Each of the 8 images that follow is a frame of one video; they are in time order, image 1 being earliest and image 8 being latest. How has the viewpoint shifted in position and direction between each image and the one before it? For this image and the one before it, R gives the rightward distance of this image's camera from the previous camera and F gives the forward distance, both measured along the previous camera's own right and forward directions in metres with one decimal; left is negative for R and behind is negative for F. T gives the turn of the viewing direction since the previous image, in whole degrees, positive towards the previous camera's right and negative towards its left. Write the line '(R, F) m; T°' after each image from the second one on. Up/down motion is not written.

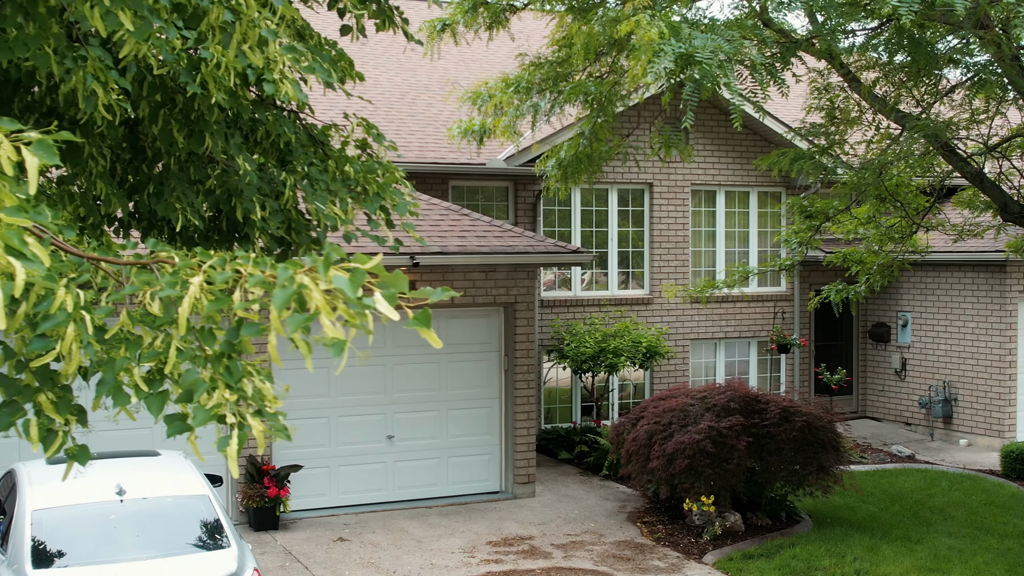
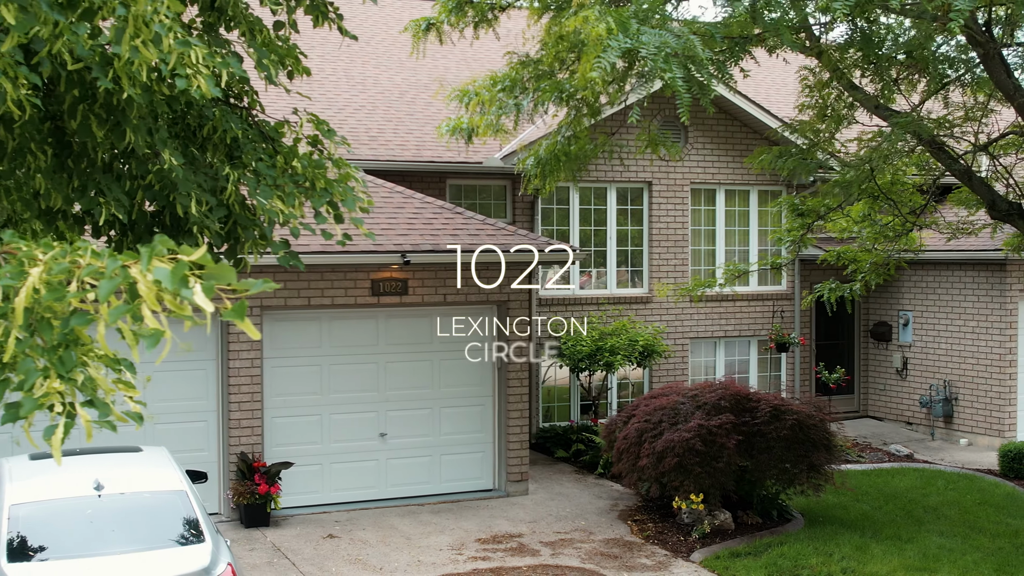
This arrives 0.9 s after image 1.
(+0.2, 0.0) m; -1°
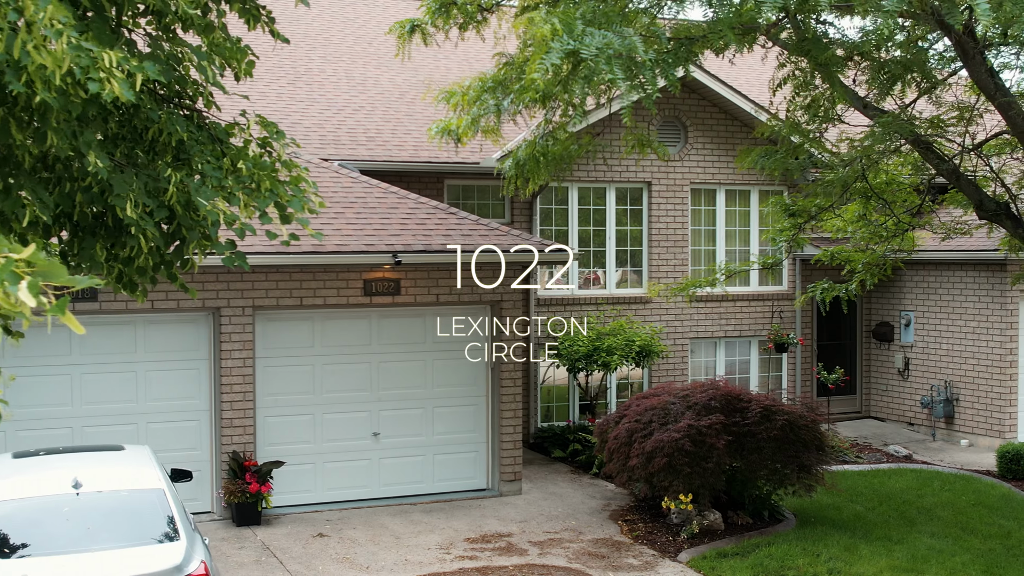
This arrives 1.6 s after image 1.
(+0.2, 0.0) m; -1°
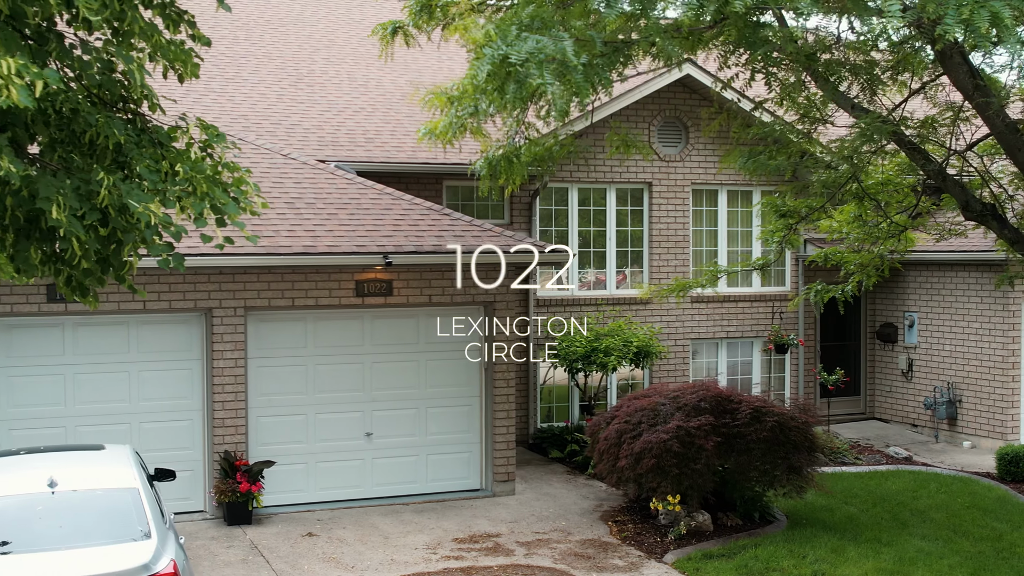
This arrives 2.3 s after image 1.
(+0.3, 0.0) m; -1°
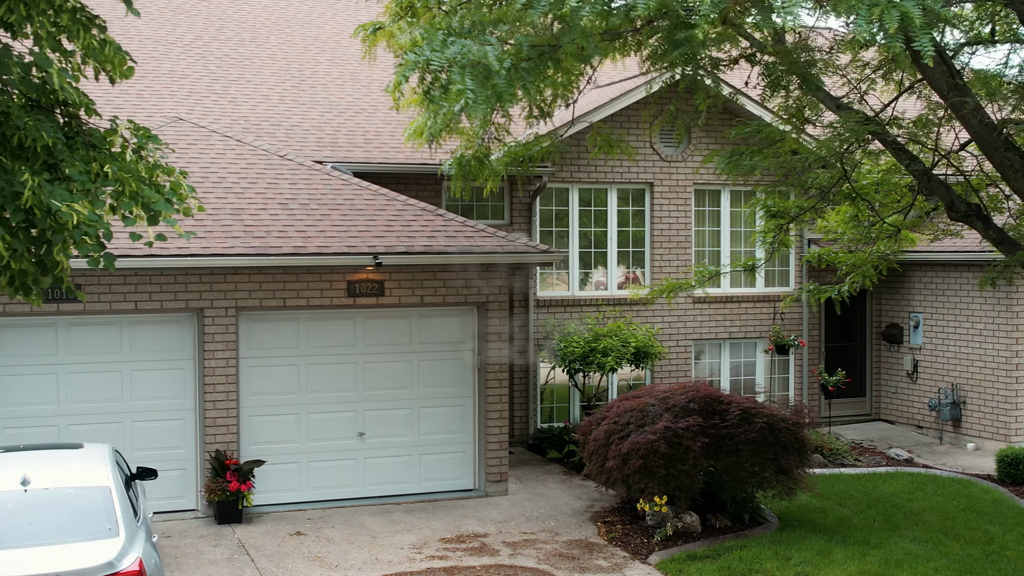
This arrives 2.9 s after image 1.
(+0.3, 0.0) m; -1°
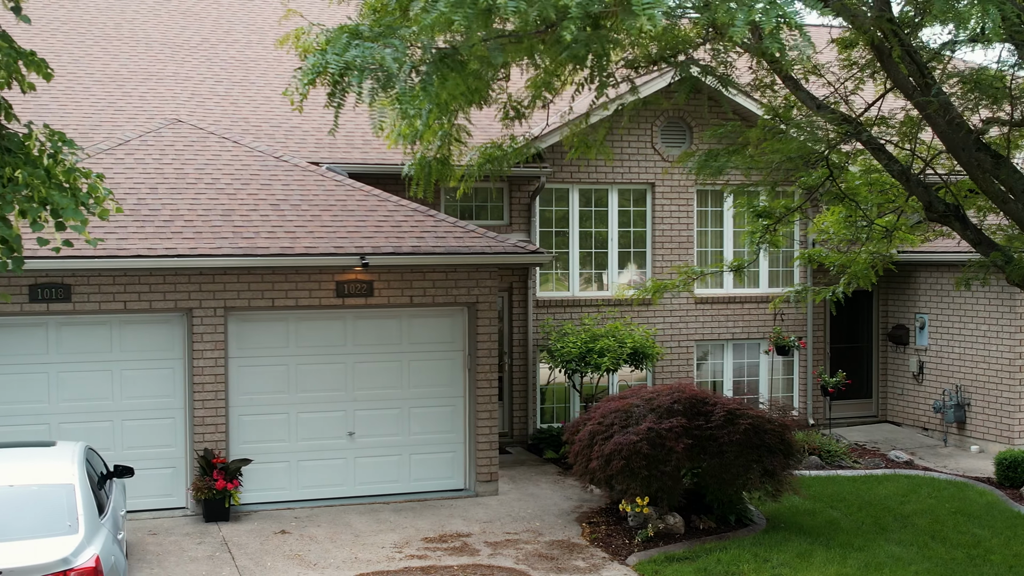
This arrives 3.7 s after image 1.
(+0.4, 0.0) m; -1°
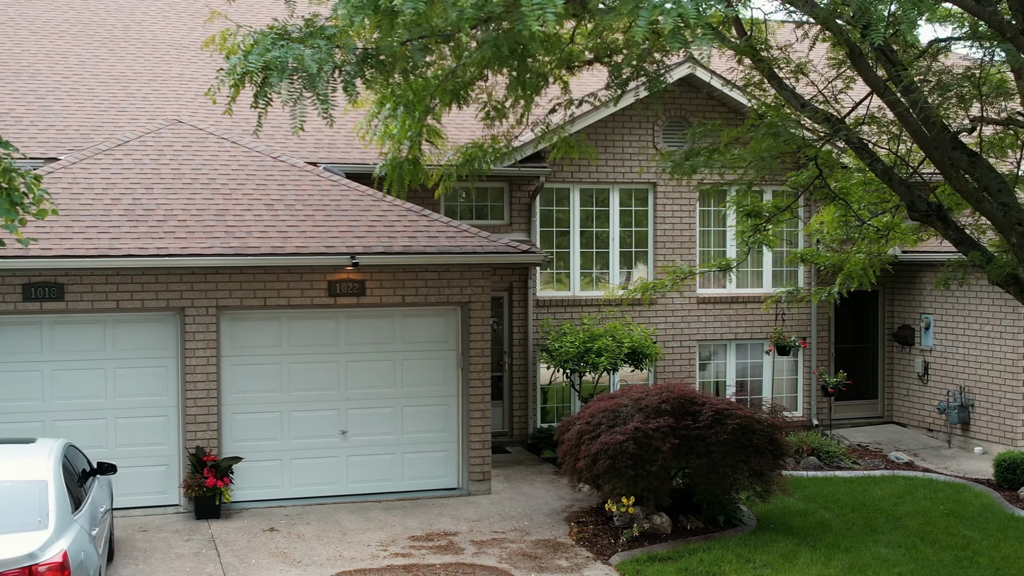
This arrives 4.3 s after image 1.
(+0.3, 0.0) m; -1°
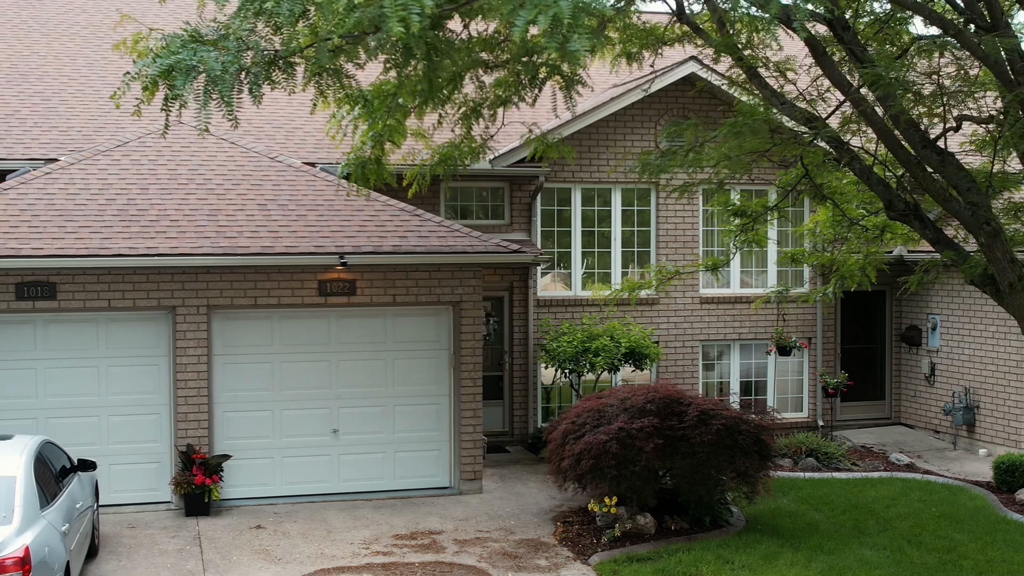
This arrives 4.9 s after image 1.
(+0.4, 0.0) m; -1°
